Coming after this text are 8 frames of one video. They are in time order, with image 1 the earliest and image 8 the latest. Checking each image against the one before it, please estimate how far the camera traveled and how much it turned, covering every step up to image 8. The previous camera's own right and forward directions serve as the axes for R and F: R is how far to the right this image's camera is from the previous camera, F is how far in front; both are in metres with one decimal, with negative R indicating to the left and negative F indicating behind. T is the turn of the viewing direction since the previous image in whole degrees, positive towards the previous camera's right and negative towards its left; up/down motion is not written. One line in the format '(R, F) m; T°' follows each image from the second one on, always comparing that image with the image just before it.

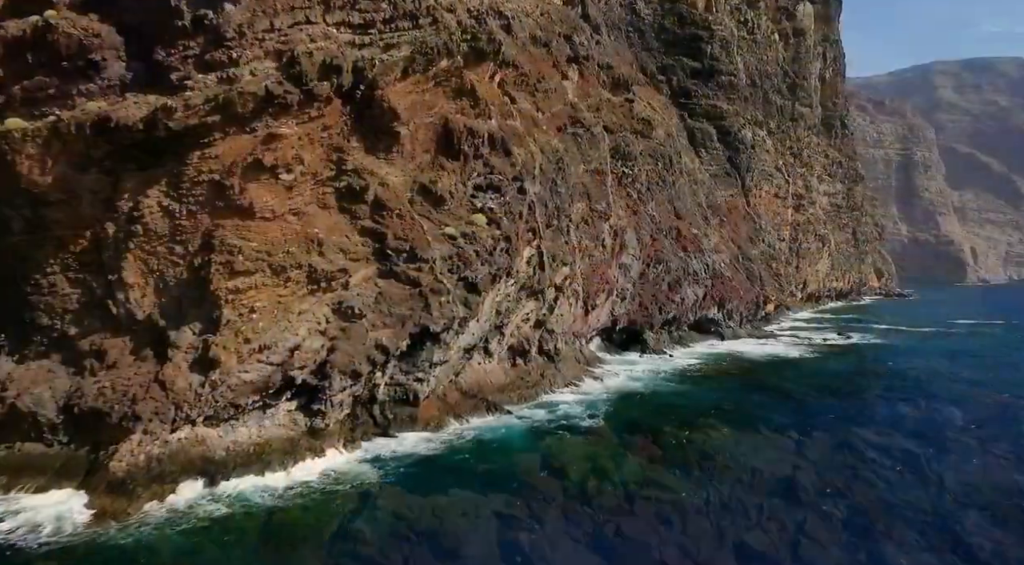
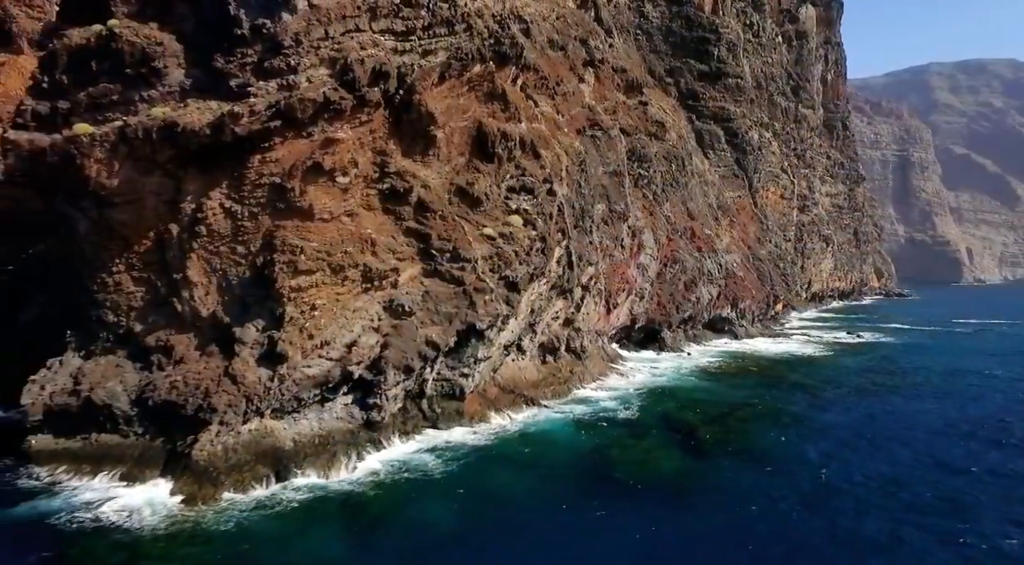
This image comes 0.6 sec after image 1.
(-1.3, -0.8) m; 0°
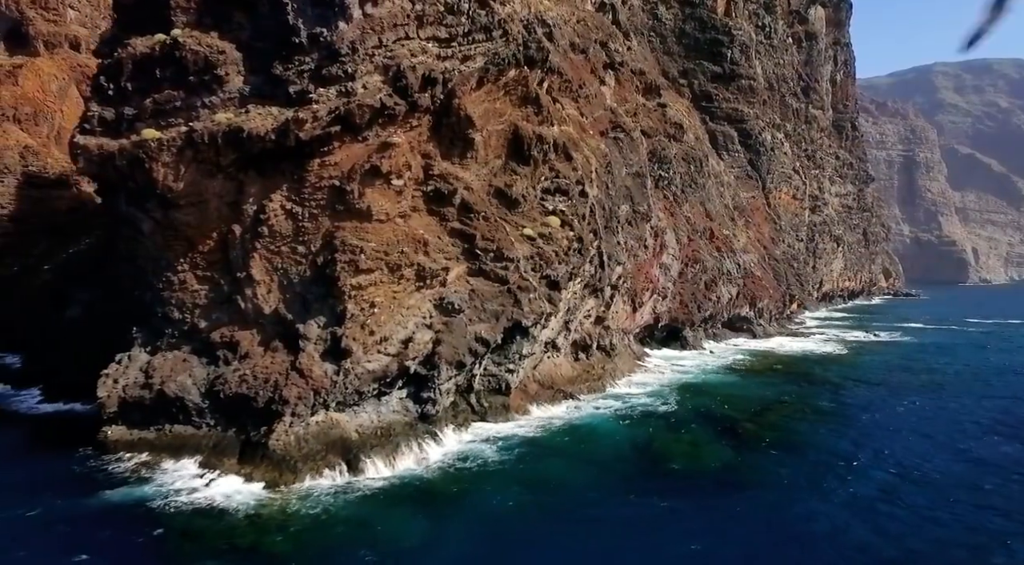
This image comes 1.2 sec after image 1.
(-1.2, -0.8) m; 0°
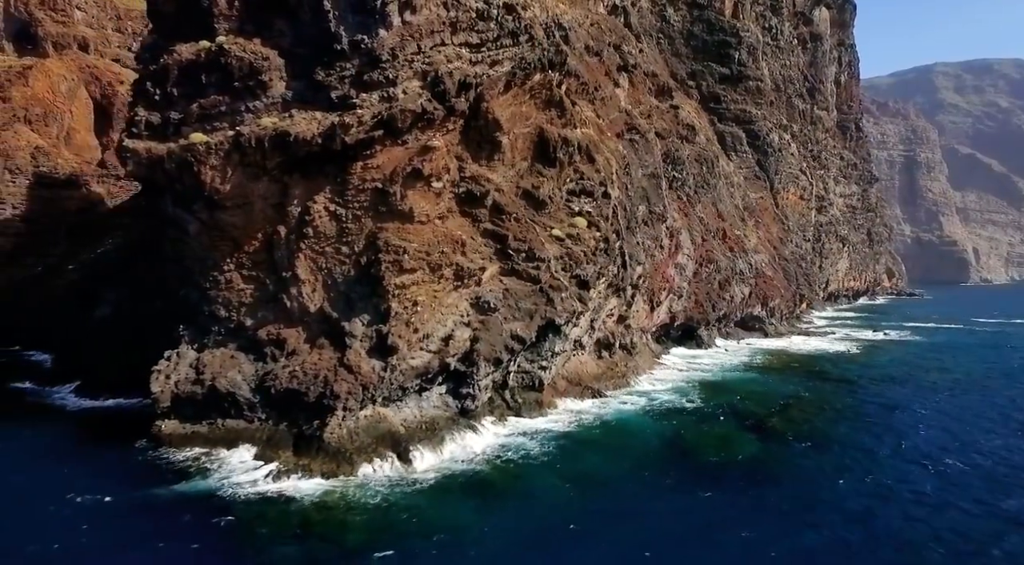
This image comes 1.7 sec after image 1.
(-1.0, -0.7) m; 0°
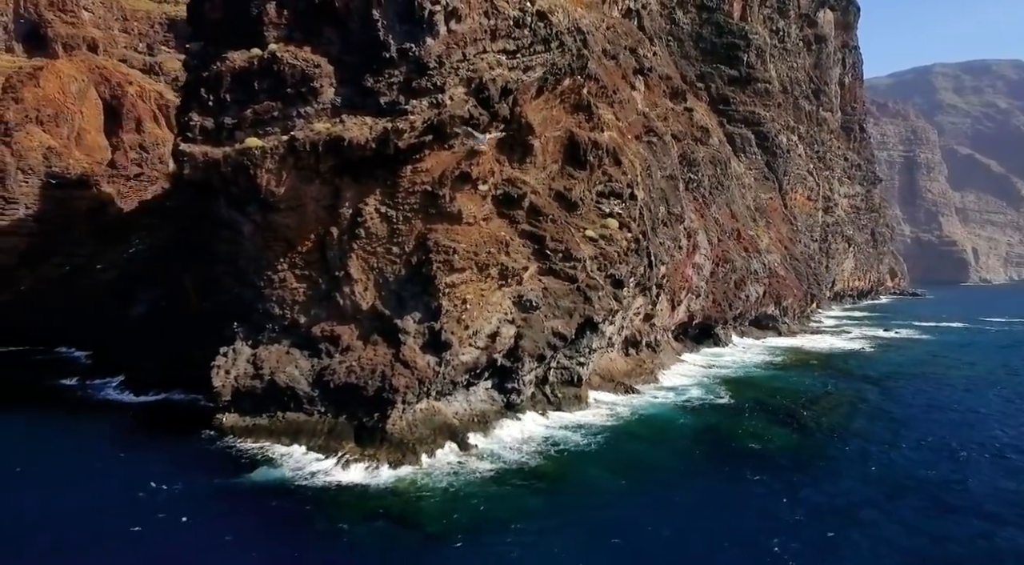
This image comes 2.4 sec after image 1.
(-1.2, -0.8) m; 0°
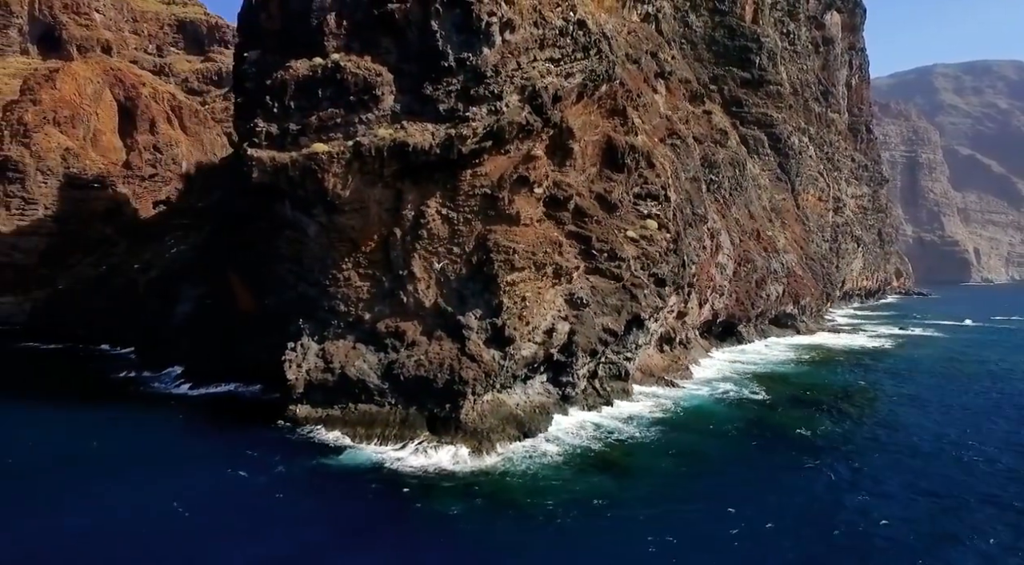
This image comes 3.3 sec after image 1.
(-1.6, -1.1) m; 0°
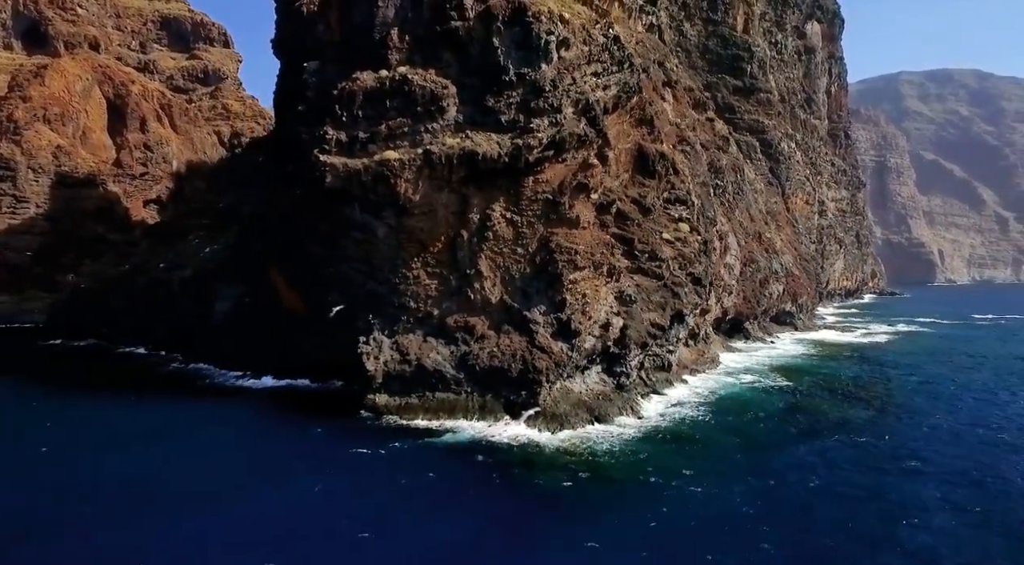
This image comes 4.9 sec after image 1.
(-2.7, -1.8) m; +2°
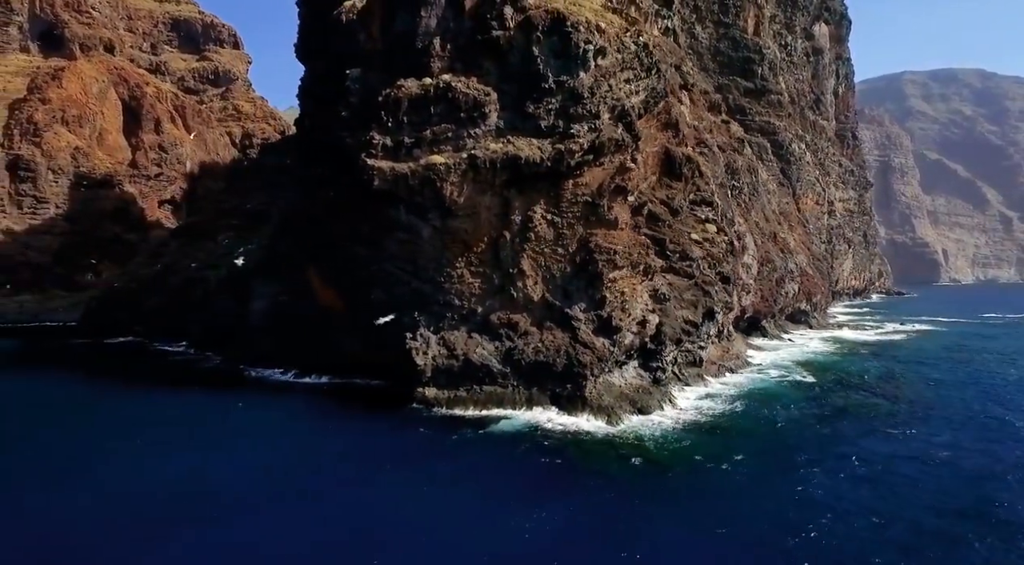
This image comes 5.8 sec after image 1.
(-1.2, -1.1) m; 0°
